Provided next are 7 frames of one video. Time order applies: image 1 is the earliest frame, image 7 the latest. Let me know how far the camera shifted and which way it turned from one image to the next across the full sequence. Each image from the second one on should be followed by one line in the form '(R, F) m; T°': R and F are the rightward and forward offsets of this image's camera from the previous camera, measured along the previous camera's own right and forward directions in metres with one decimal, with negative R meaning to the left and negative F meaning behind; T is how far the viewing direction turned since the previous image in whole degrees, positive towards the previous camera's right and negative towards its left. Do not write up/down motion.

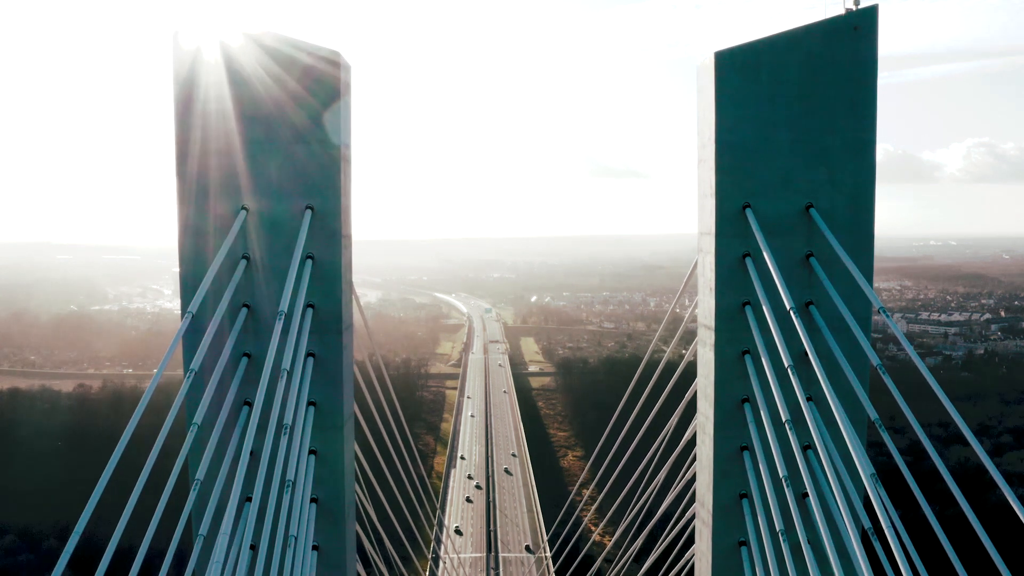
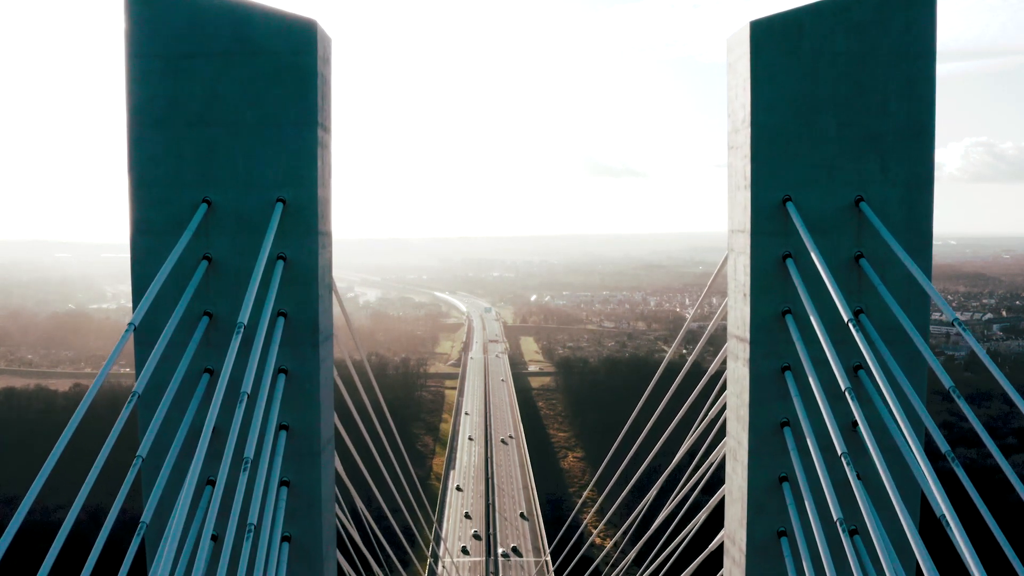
(0.0, +1.0) m; 0°
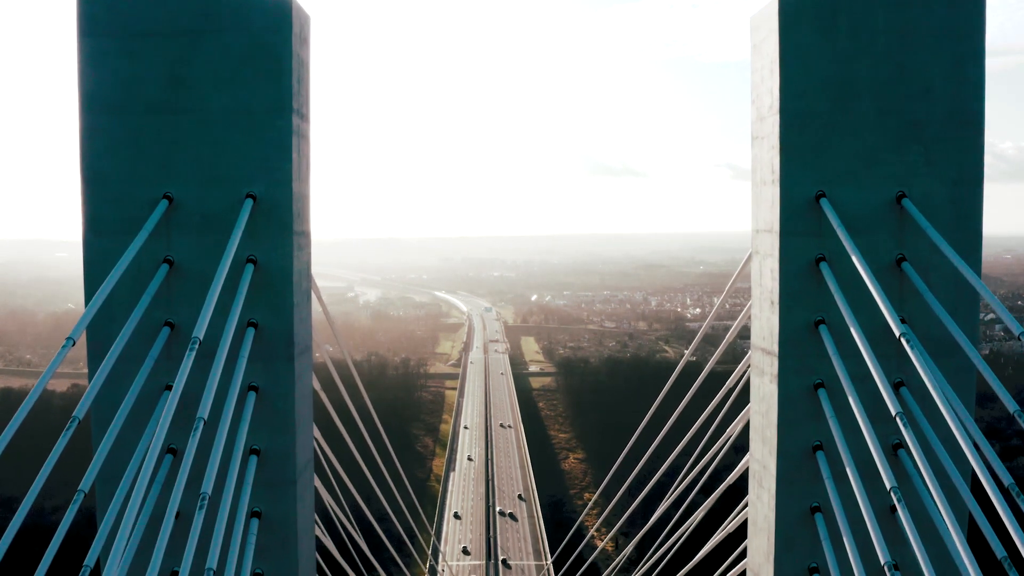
(0.0, +0.7) m; 0°
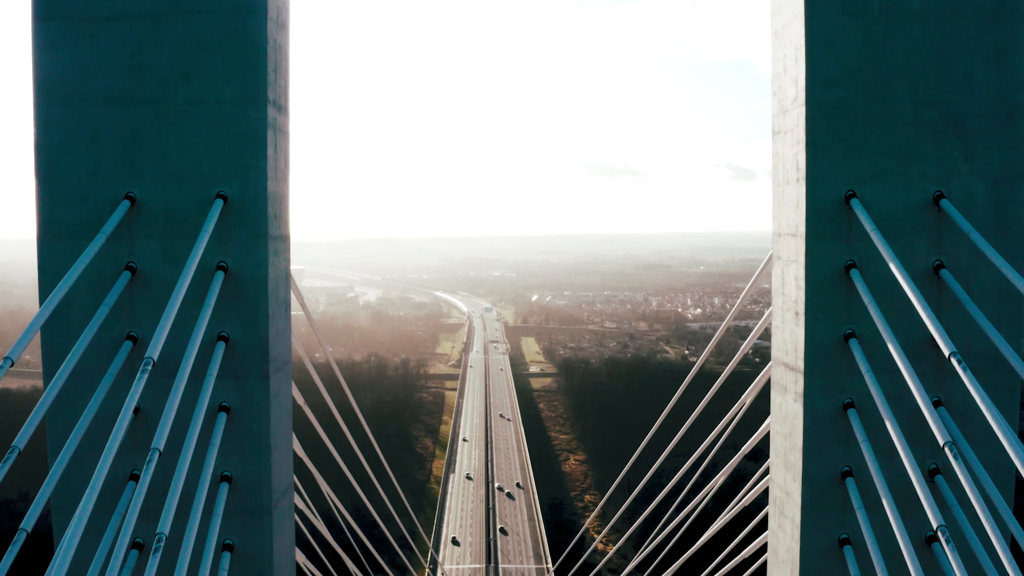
(0.0, +0.5) m; 0°
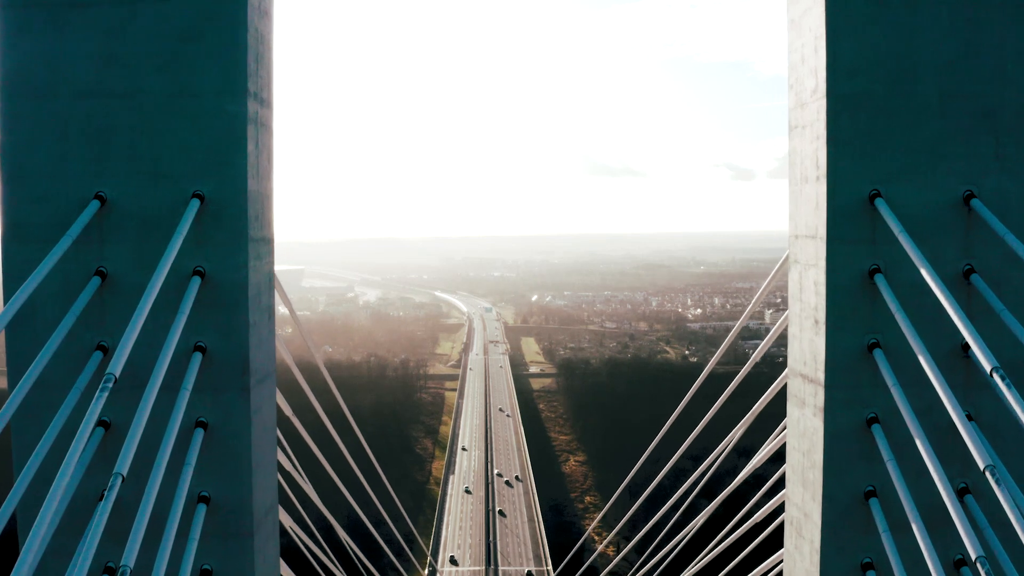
(0.0, +0.3) m; 0°
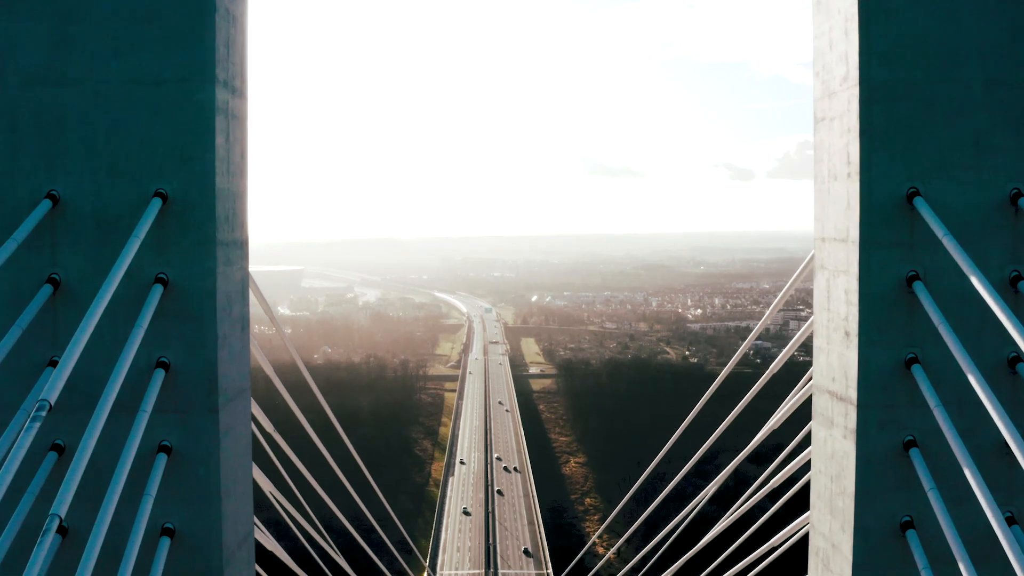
(0.0, +0.5) m; 0°
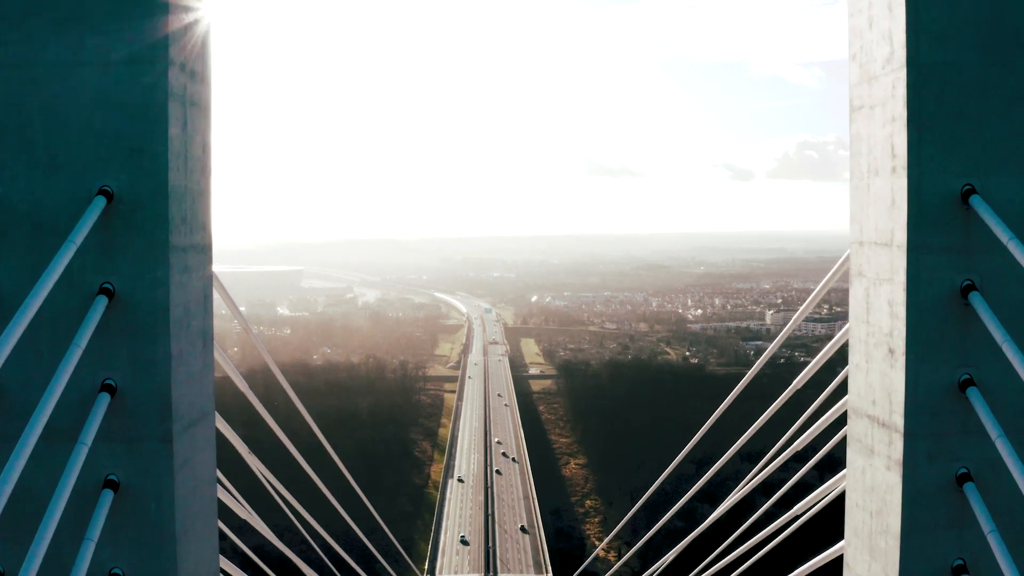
(0.0, +0.5) m; 0°
